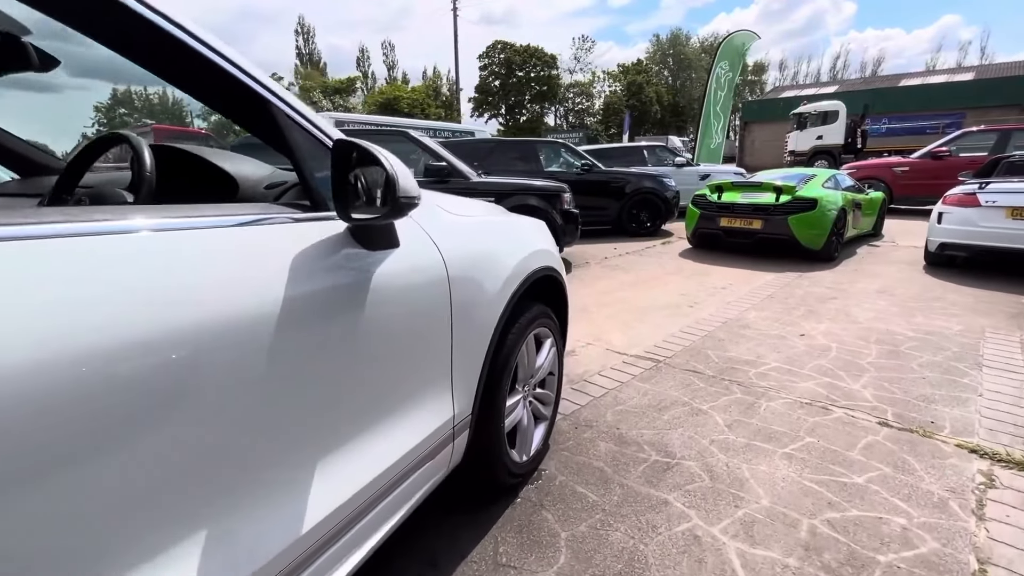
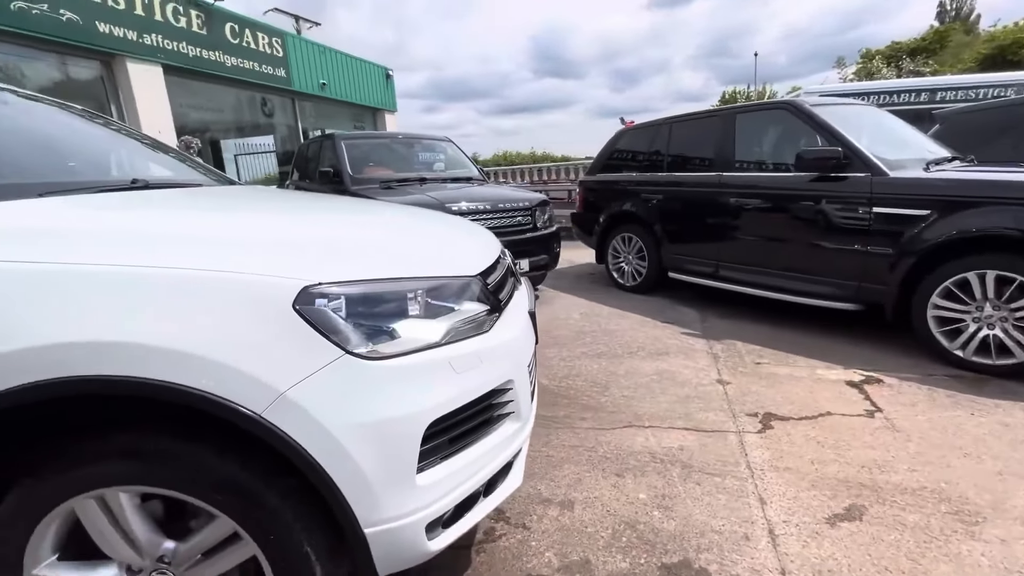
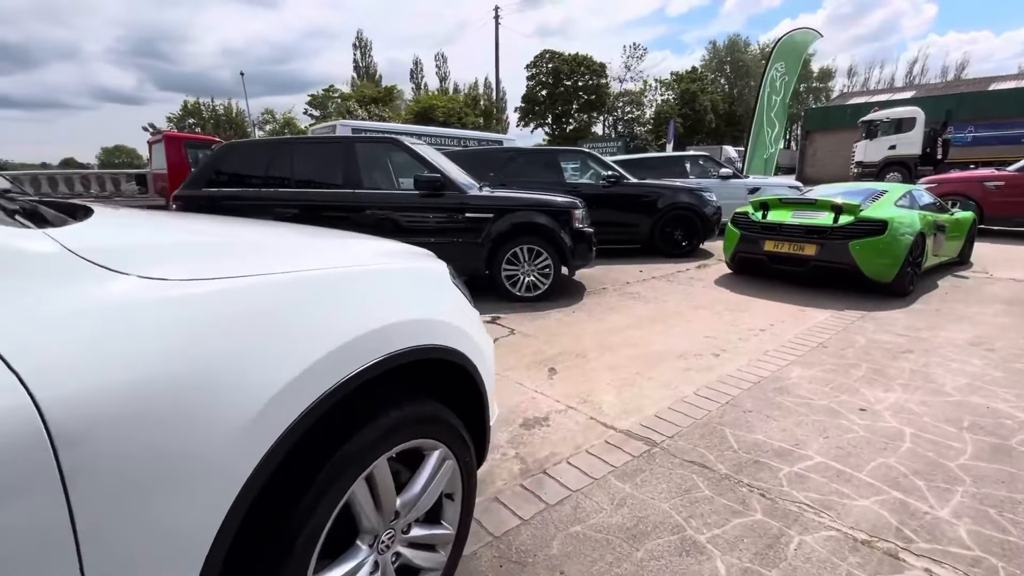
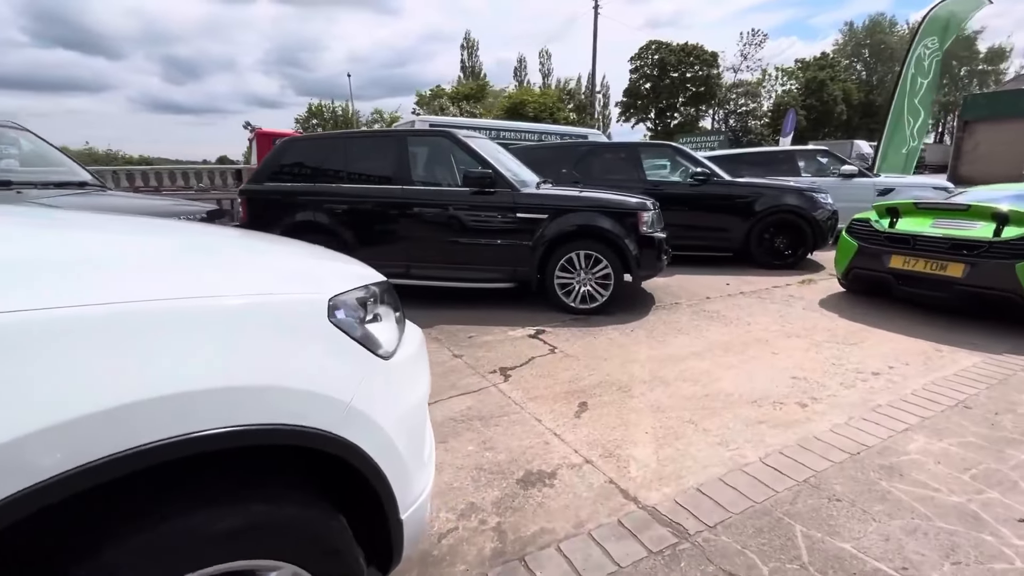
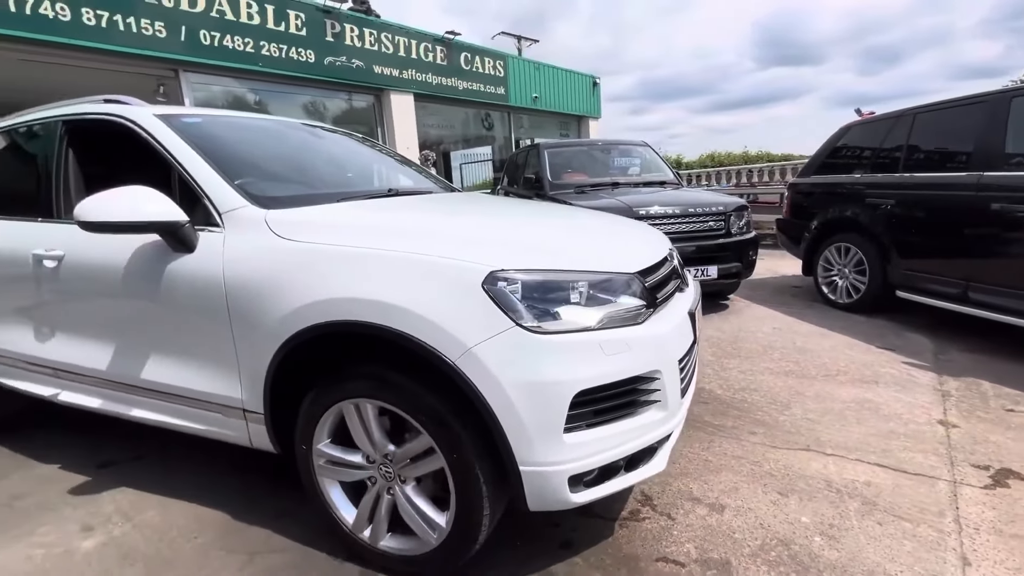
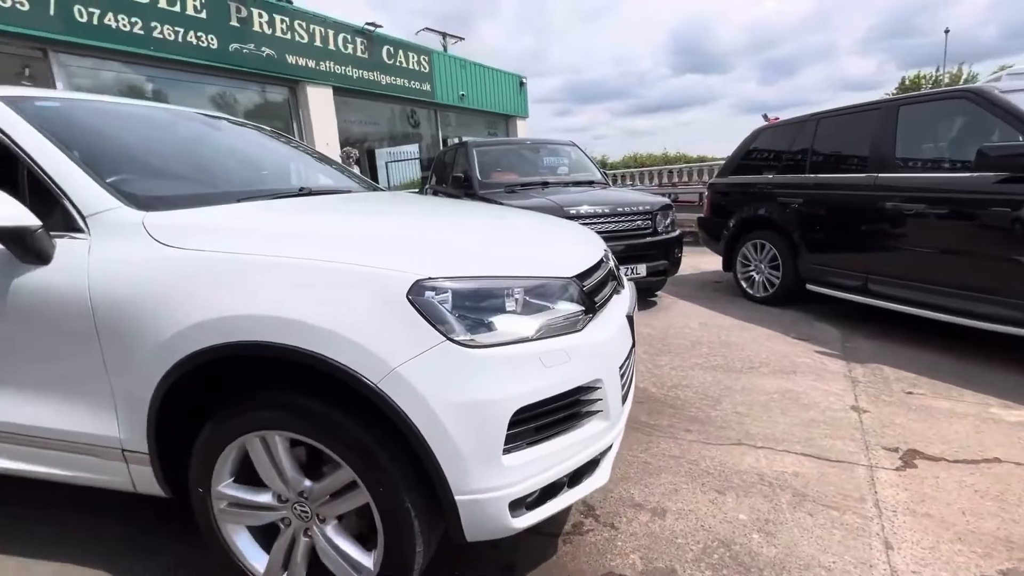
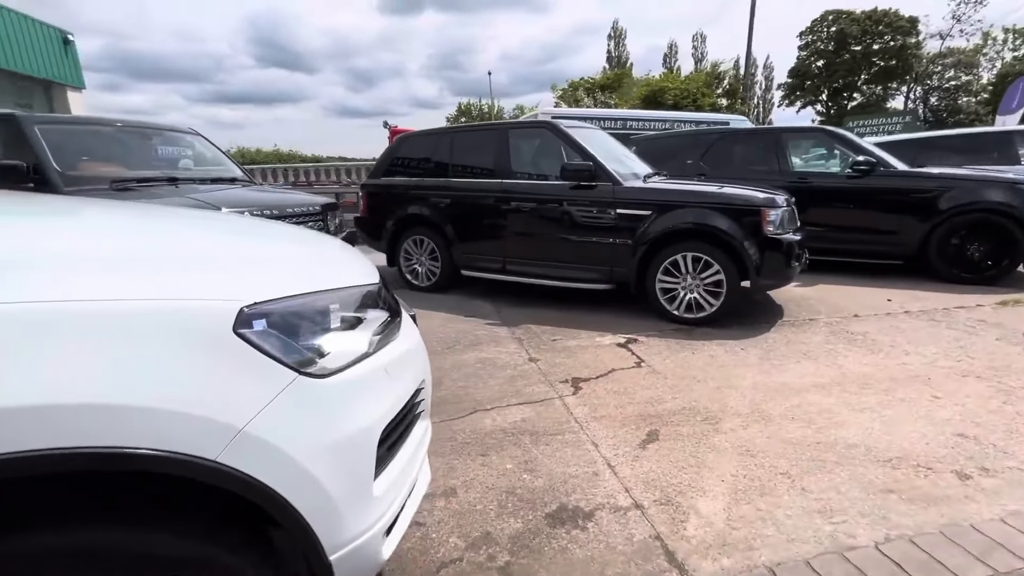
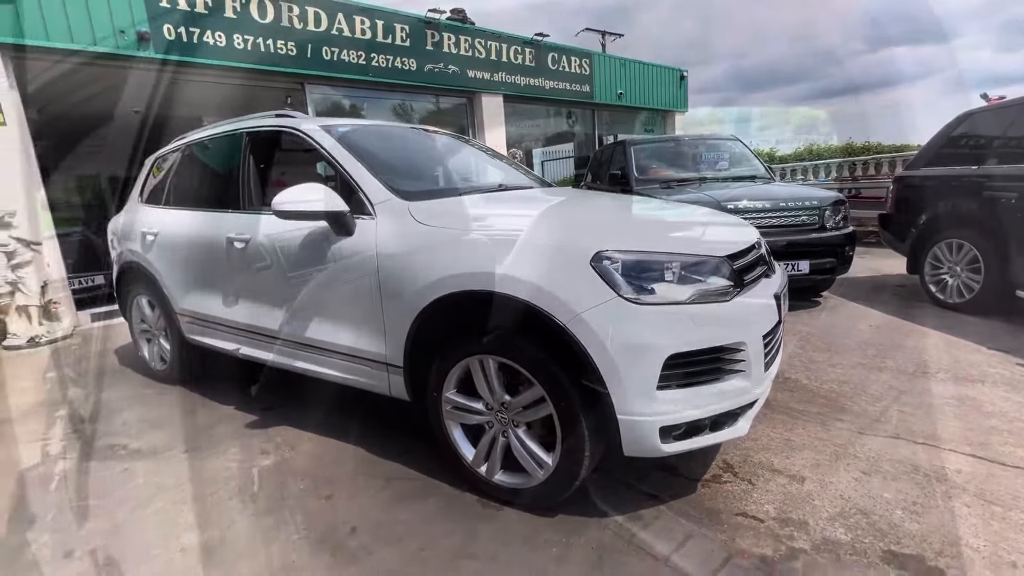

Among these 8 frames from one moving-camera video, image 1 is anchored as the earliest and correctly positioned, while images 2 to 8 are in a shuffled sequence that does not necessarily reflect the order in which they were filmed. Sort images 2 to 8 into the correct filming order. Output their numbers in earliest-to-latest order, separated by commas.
3, 4, 7, 2, 6, 5, 8
